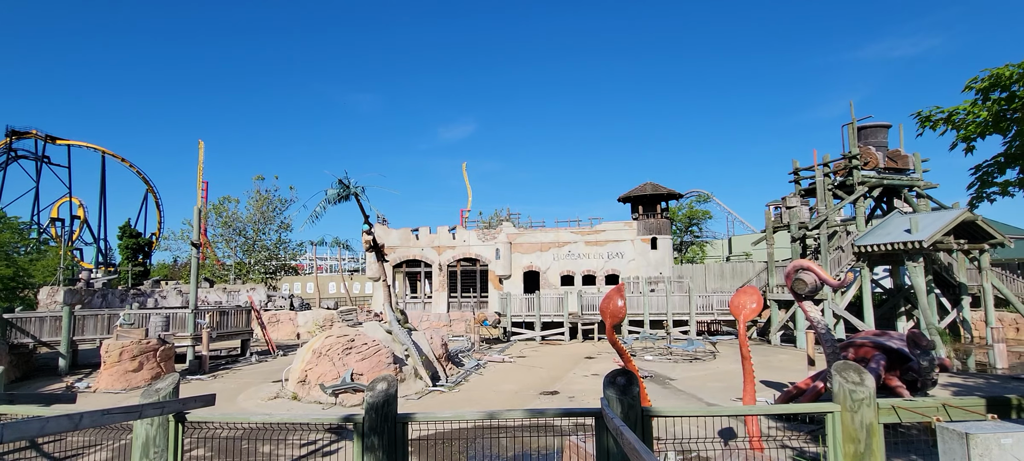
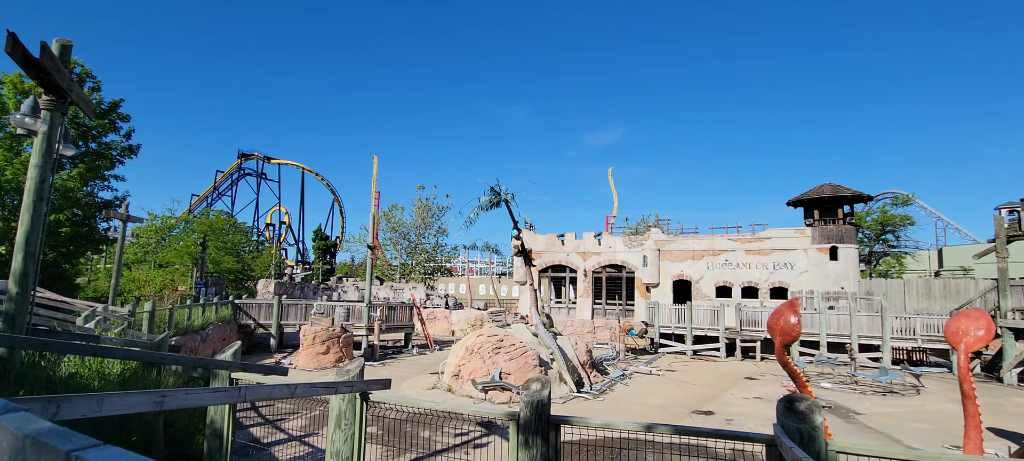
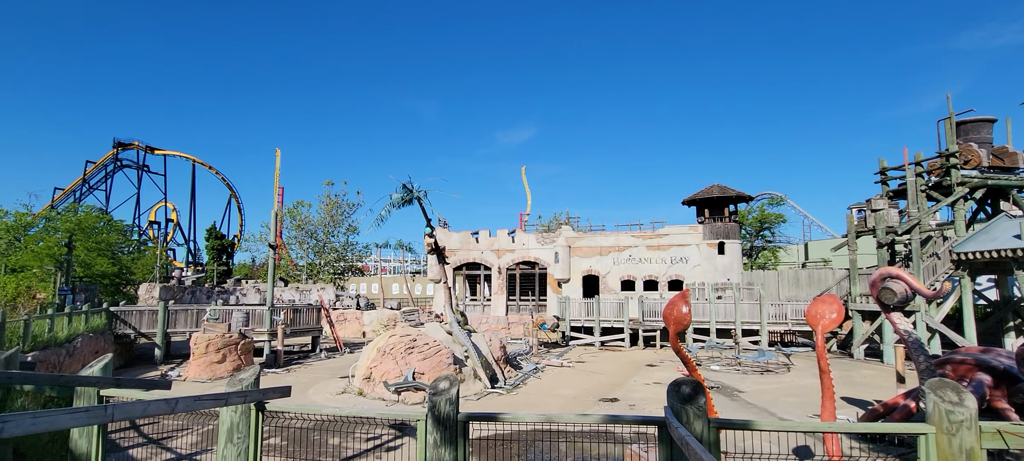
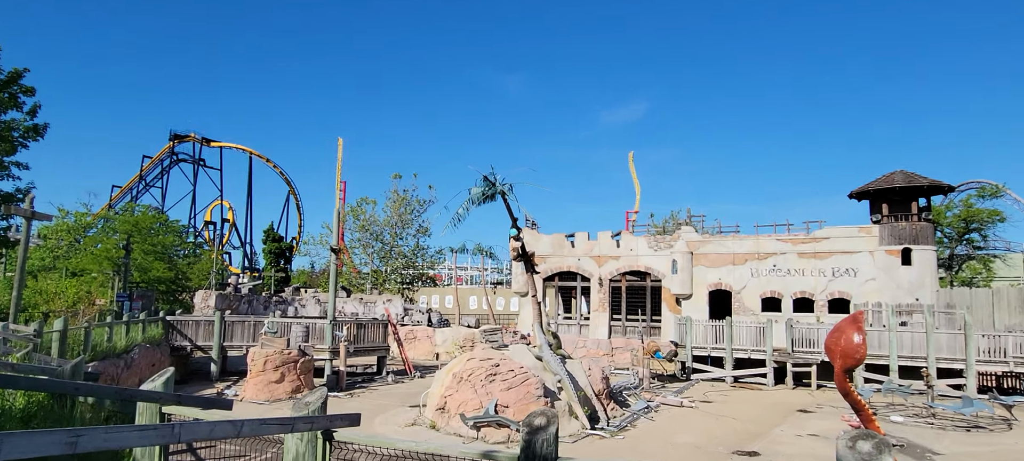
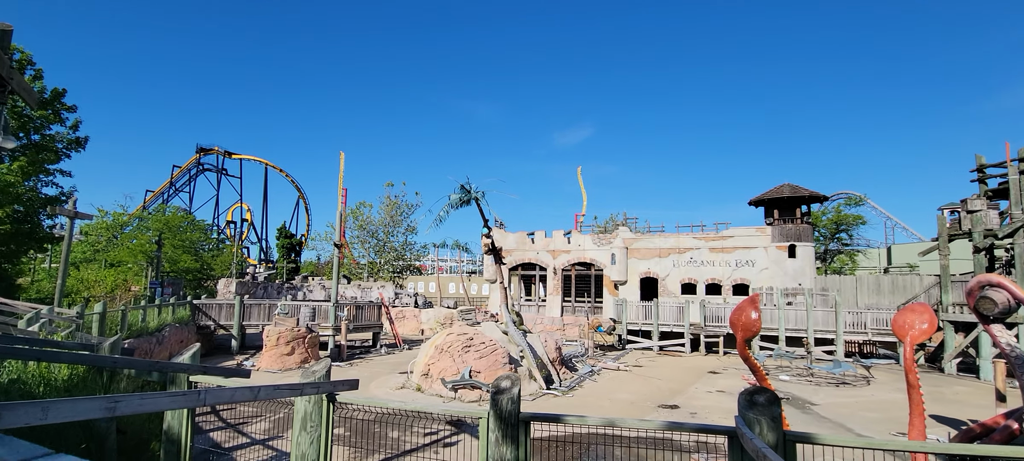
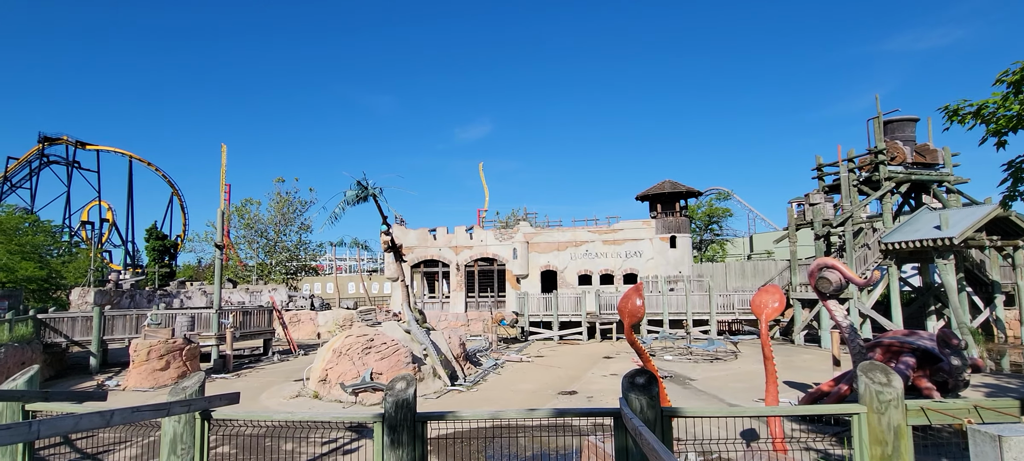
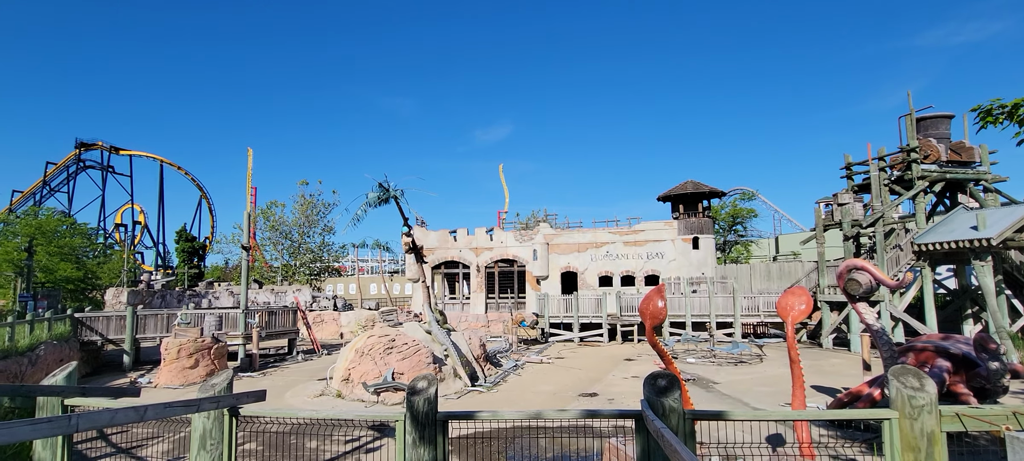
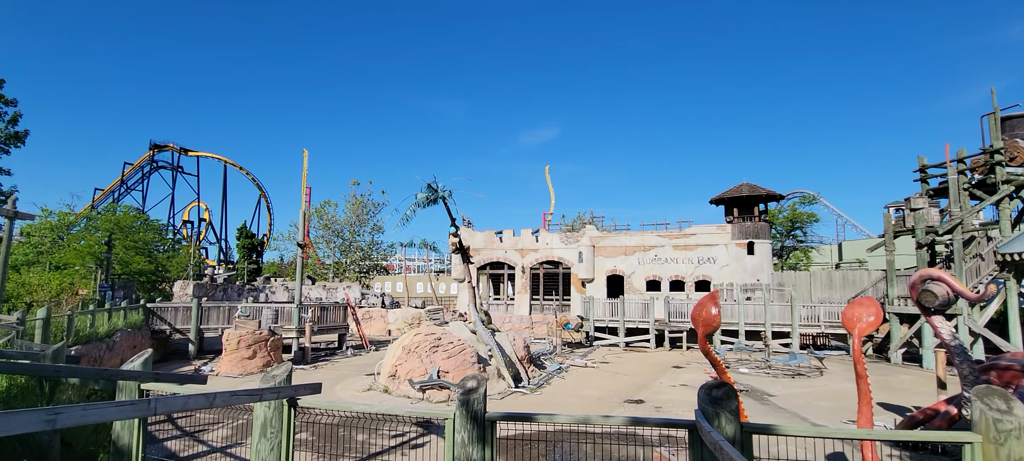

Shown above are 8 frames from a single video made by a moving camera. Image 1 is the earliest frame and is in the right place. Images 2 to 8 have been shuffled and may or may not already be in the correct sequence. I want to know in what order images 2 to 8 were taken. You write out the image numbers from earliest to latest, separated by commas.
6, 7, 3, 8, 5, 2, 4
